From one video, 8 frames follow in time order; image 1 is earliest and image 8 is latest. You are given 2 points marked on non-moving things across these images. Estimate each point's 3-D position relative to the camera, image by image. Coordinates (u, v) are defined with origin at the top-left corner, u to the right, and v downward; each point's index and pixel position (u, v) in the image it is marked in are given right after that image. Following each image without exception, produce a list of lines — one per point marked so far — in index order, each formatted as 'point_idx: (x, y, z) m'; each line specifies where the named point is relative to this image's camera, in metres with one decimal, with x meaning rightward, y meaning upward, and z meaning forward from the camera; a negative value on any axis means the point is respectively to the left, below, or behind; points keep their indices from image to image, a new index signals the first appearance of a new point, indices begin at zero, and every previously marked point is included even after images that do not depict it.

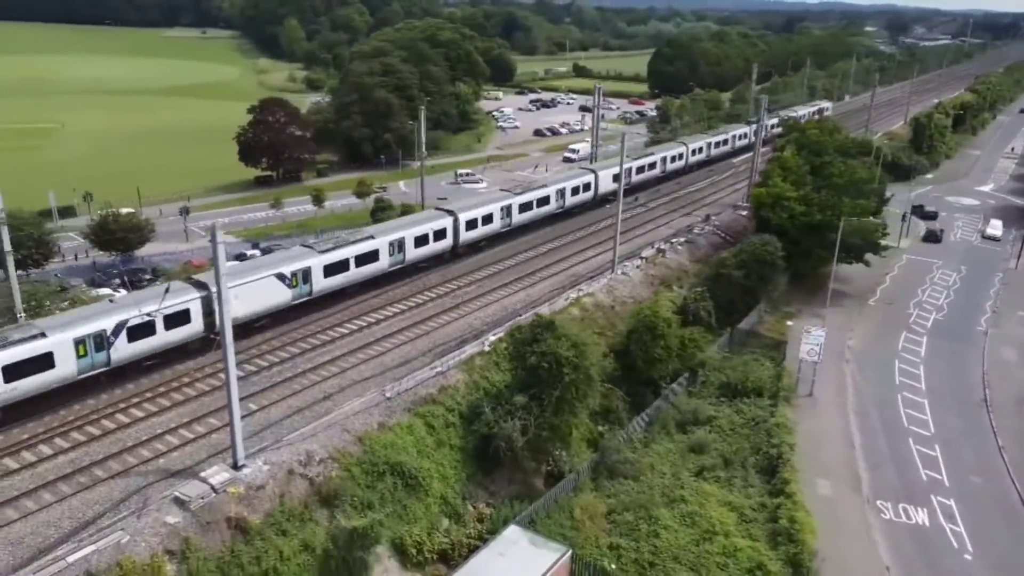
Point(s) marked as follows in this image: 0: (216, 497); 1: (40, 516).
0: (-7.0, -4.9, +19.3) m
1: (-10.5, -5.1, +18.4) m
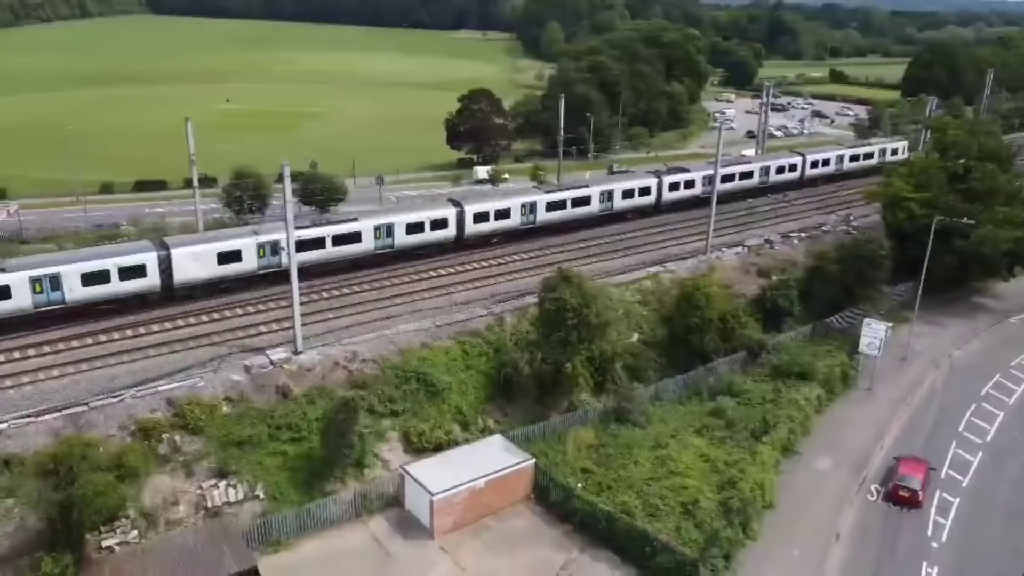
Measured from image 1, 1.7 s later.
0: (-7.5, -2.5, +25.7) m
1: (-11.2, -2.3, +25.9) m
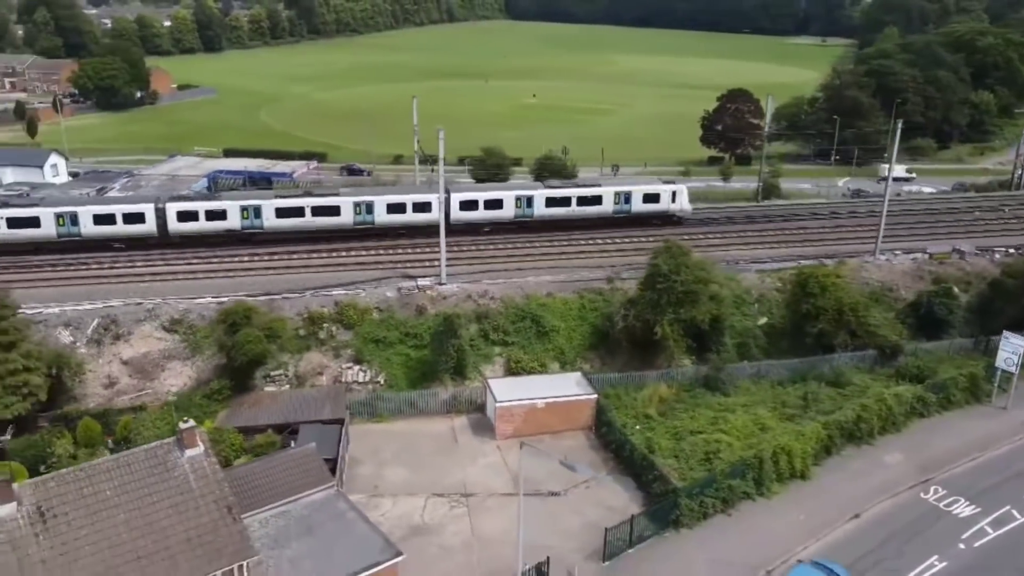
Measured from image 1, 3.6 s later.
0: (-3.7, -0.1, +32.3) m
1: (-7.0, +0.6, +33.9) m
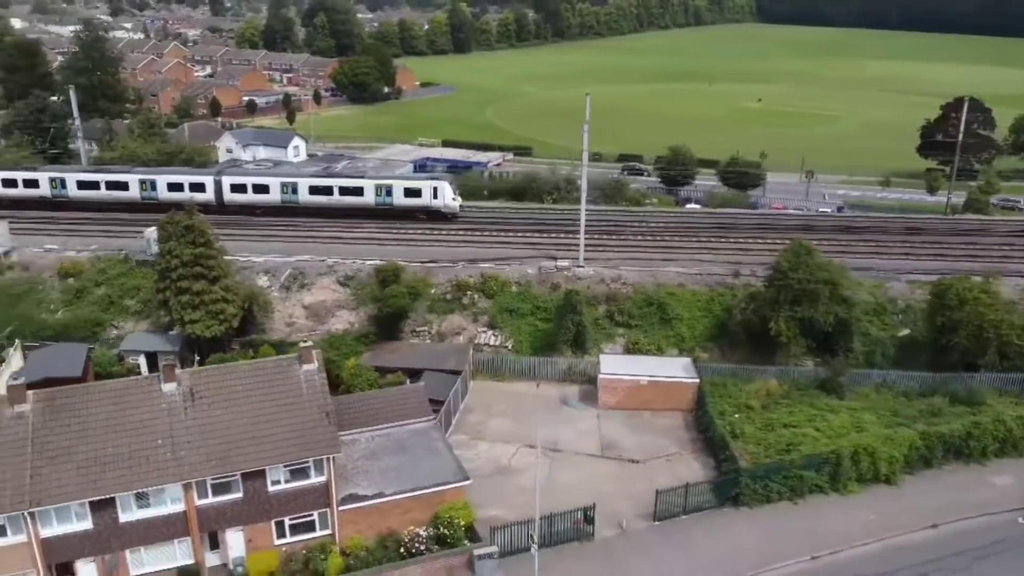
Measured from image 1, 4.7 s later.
0: (+1.9, +0.8, +35.2) m
1: (-0.8, +1.7, +37.7) m
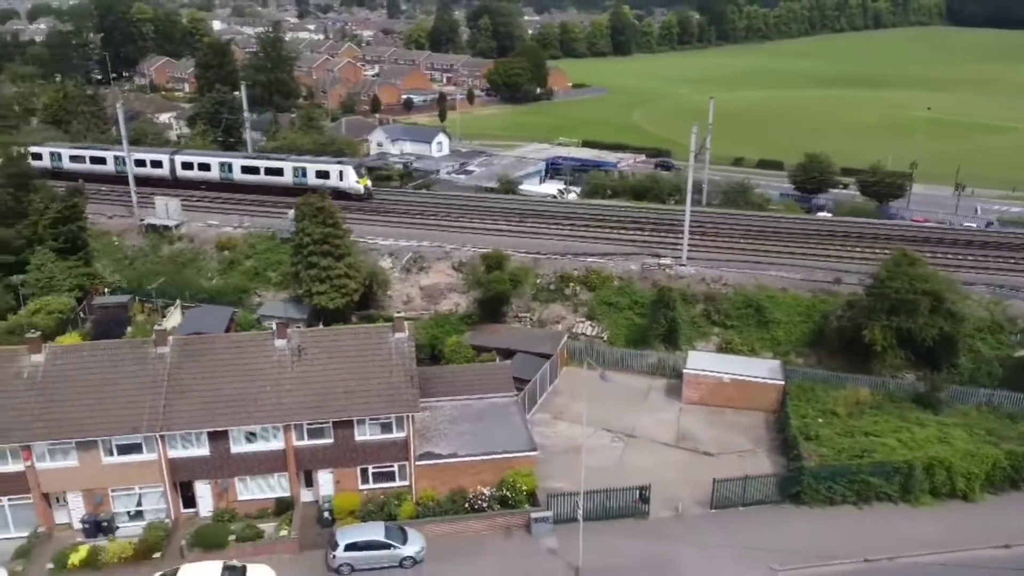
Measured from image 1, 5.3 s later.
0: (+6.5, +0.9, +36.2) m
1: (+4.4, +2.0, +39.1) m
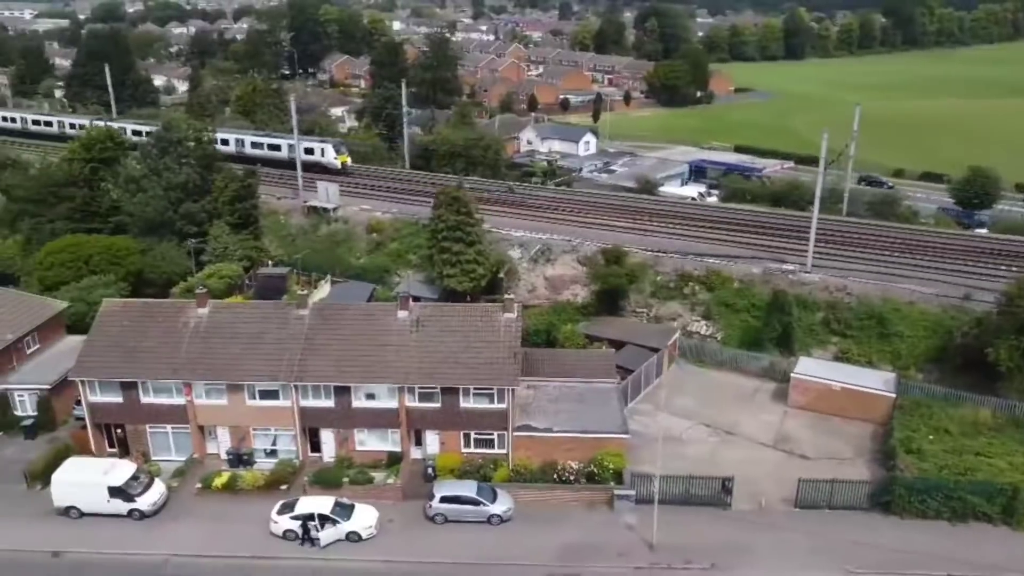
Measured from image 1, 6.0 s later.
0: (+11.9, +0.7, +36.2) m
1: (+10.5, +1.9, +39.4) m
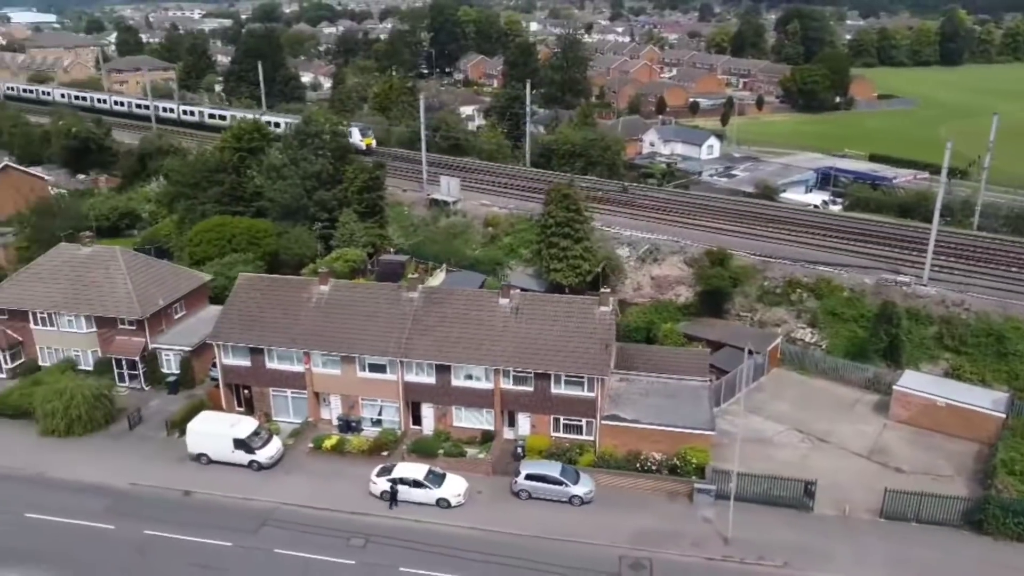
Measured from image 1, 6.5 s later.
0: (+16.6, +0.2, +35.3) m
1: (+15.7, +1.4, +38.7) m
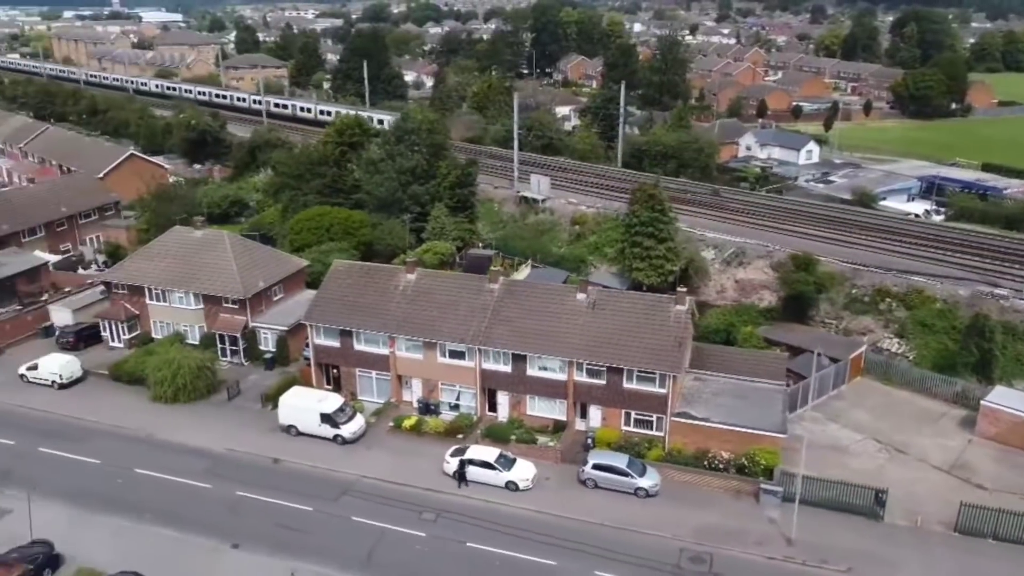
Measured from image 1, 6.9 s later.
0: (+20.0, -0.3, +34.0) m
1: (+19.6, +0.9, +37.5) m
